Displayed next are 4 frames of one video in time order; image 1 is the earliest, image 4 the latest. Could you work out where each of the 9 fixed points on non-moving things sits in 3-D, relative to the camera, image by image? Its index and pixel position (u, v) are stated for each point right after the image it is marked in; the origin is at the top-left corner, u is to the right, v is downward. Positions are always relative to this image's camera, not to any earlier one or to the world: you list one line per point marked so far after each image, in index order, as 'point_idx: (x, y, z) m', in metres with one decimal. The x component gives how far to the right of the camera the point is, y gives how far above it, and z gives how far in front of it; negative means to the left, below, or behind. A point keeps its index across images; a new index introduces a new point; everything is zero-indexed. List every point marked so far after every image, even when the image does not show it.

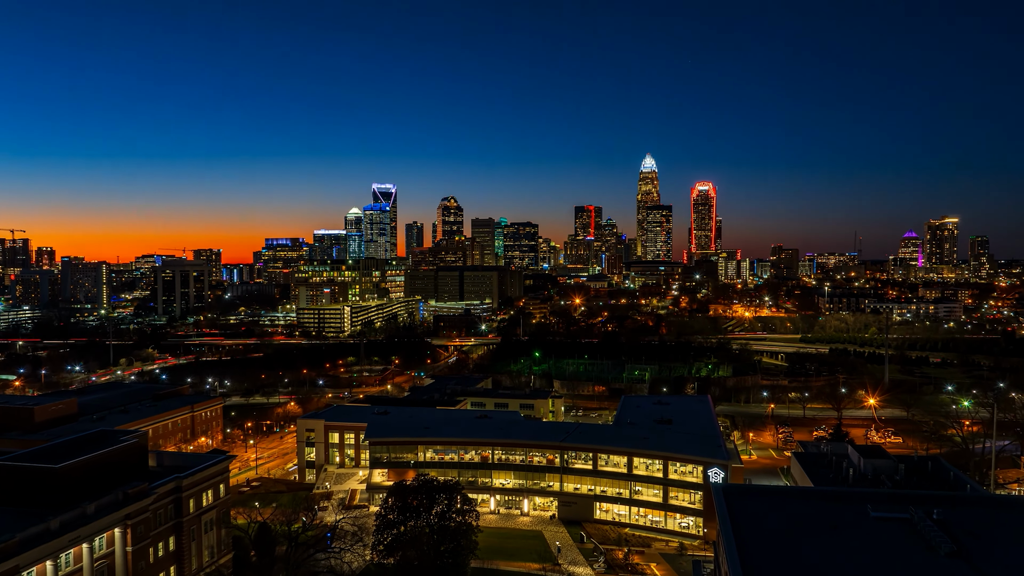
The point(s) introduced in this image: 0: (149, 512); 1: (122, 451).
0: (-9.7, -6.0, +16.9) m
1: (-11.1, -4.6, +18.1) m
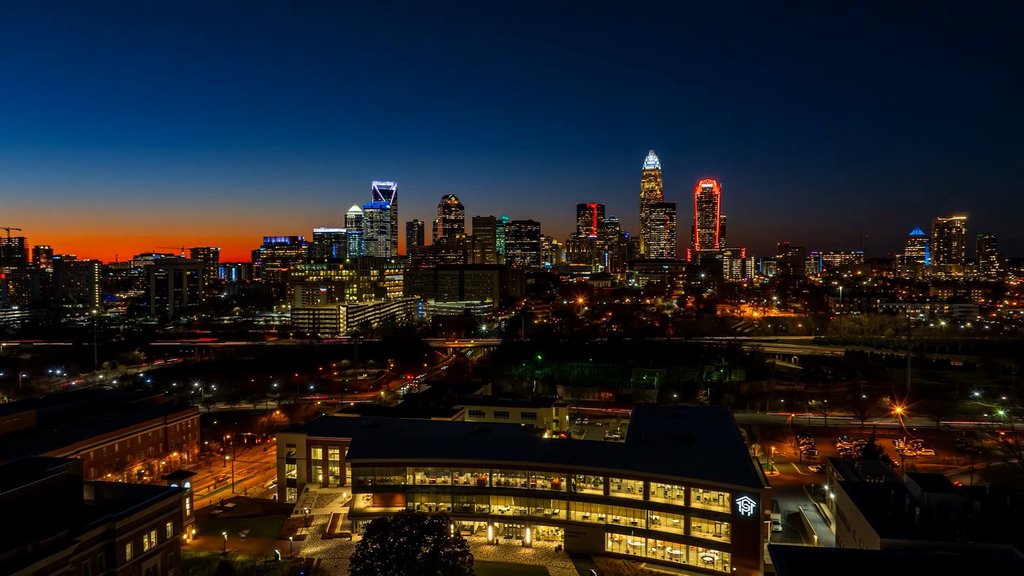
0: (-9.7, -6.1, +13.9) m
1: (-11.1, -4.7, +15.1) m
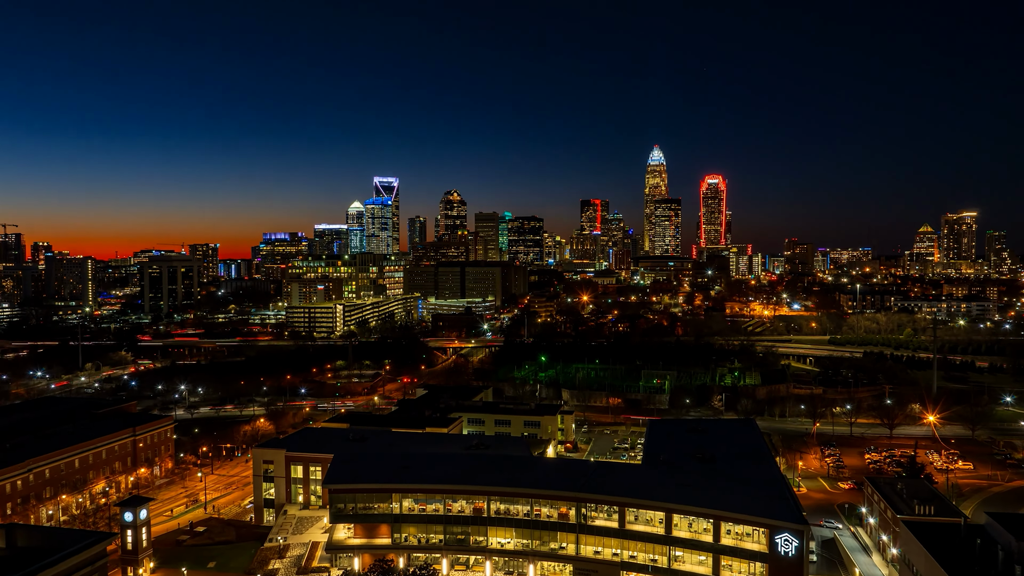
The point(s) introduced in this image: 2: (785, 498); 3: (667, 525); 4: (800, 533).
0: (-9.7, -6.1, +10.9) m
1: (-11.2, -4.8, +12.1) m
2: (+8.3, -6.4, +19.4) m
3: (+4.7, -7.3, +19.5) m
4: (+8.1, -6.9, +17.8) m
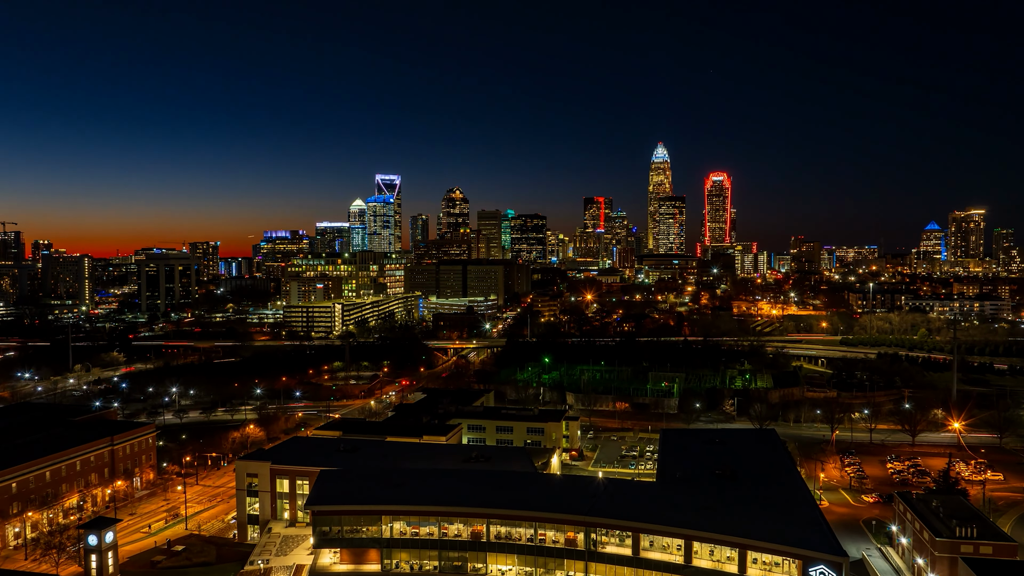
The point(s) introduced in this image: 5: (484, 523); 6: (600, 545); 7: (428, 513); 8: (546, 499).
0: (-9.7, -6.2, +9.0) m
1: (-11.1, -4.8, +10.2) m
2: (+8.4, -6.5, +17.4) m
3: (+4.8, -7.3, +17.5) m
4: (+8.1, -6.9, +15.8) m
5: (-0.8, -7.1, +19.1) m
6: (+2.6, -7.4, +18.3) m
7: (-2.5, -6.8, +19.3) m
8: (+1.0, -6.4, +19.4) m
